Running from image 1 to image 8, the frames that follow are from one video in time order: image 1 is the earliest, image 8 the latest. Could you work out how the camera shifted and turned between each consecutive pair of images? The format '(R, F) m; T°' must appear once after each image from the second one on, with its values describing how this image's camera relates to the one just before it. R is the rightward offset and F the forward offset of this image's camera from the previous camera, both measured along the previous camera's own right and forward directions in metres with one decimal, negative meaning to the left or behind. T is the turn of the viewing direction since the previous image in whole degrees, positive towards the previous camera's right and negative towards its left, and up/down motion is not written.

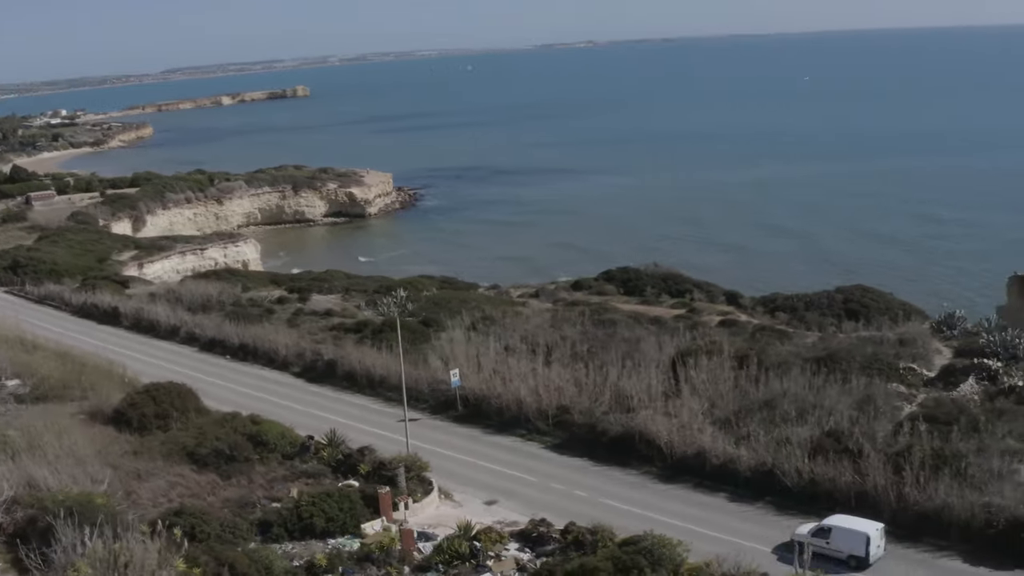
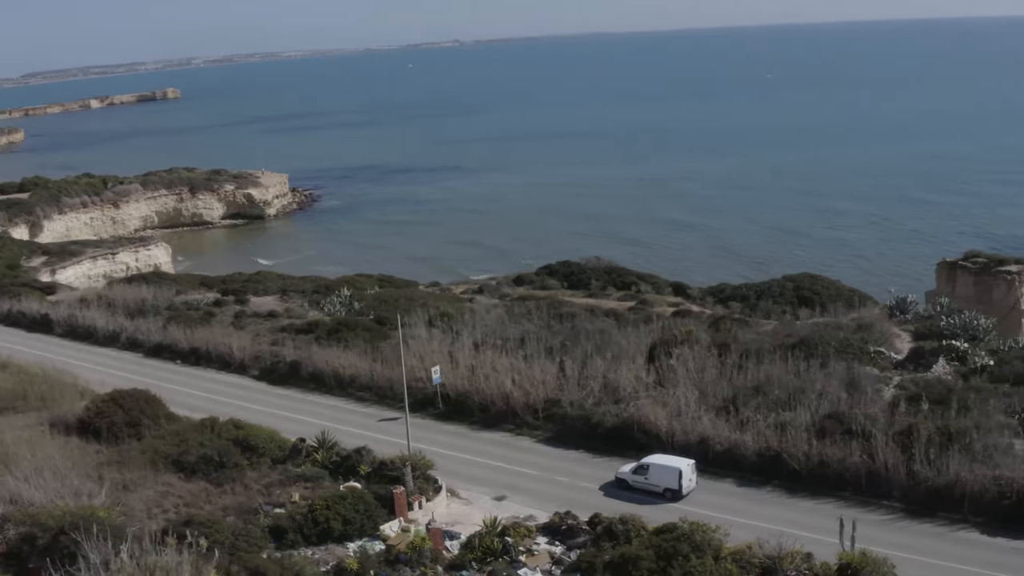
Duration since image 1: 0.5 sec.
(-2.4, +0.3) m; +7°
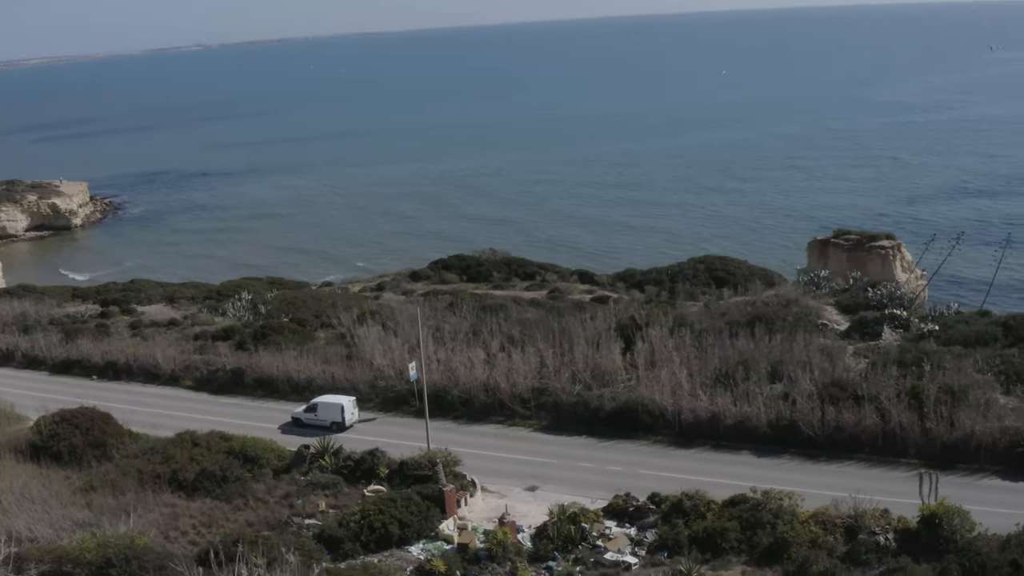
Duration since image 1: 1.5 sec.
(-4.7, +0.7) m; +13°
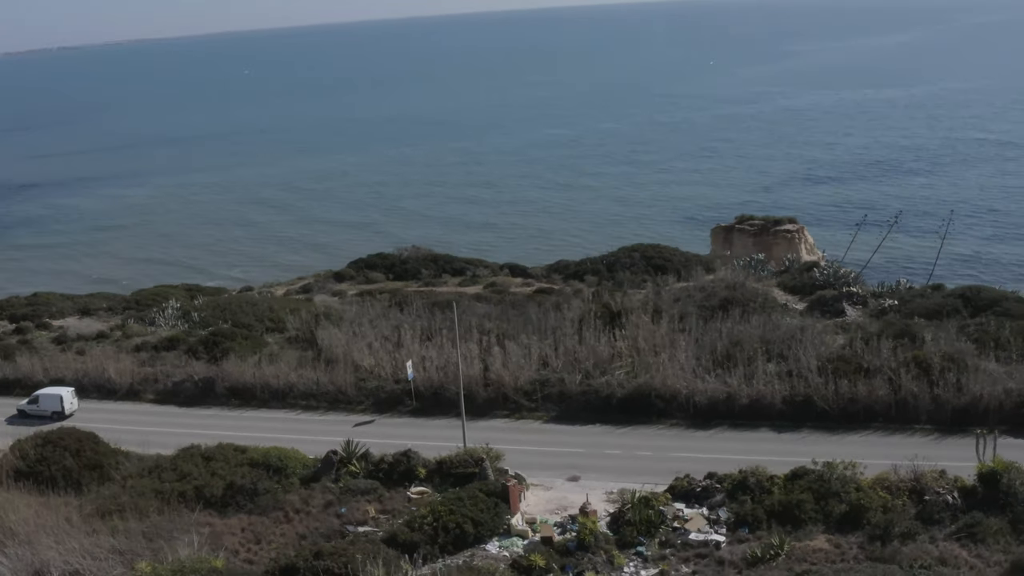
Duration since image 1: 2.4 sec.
(-4.0, +0.6) m; +10°
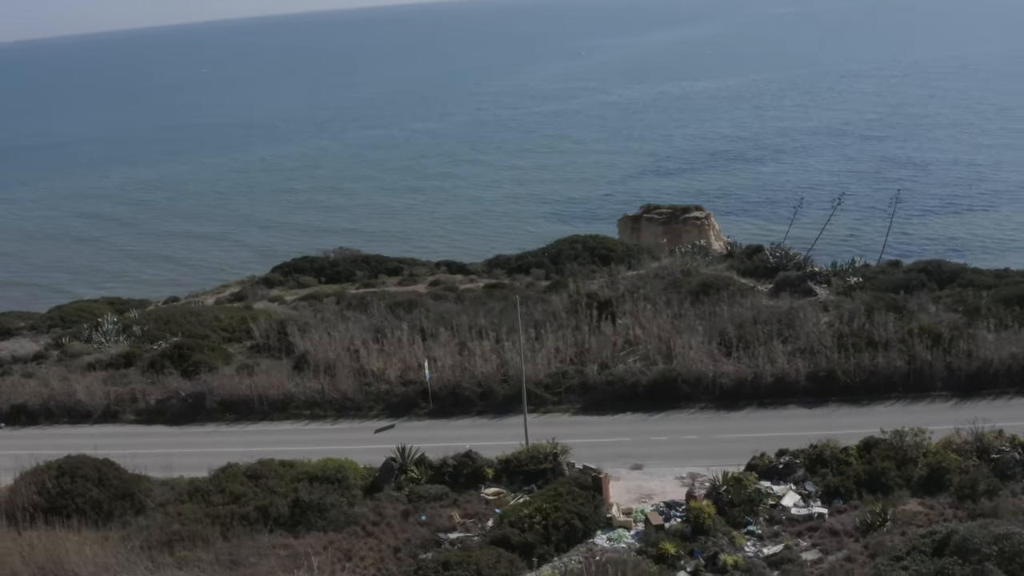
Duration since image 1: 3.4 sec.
(-4.5, +0.8) m; +11°
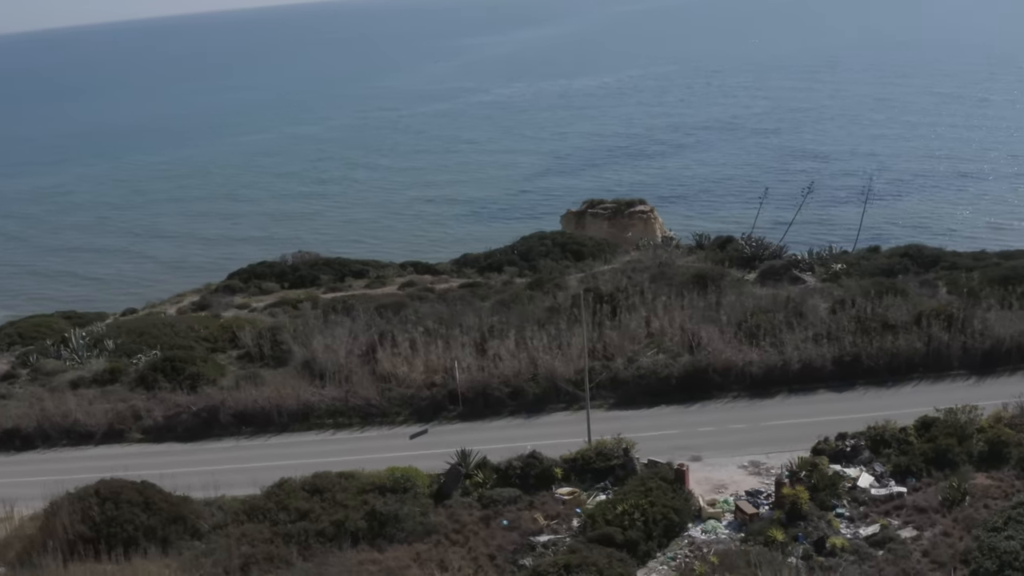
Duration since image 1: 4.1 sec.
(-3.4, +0.6) m; +8°
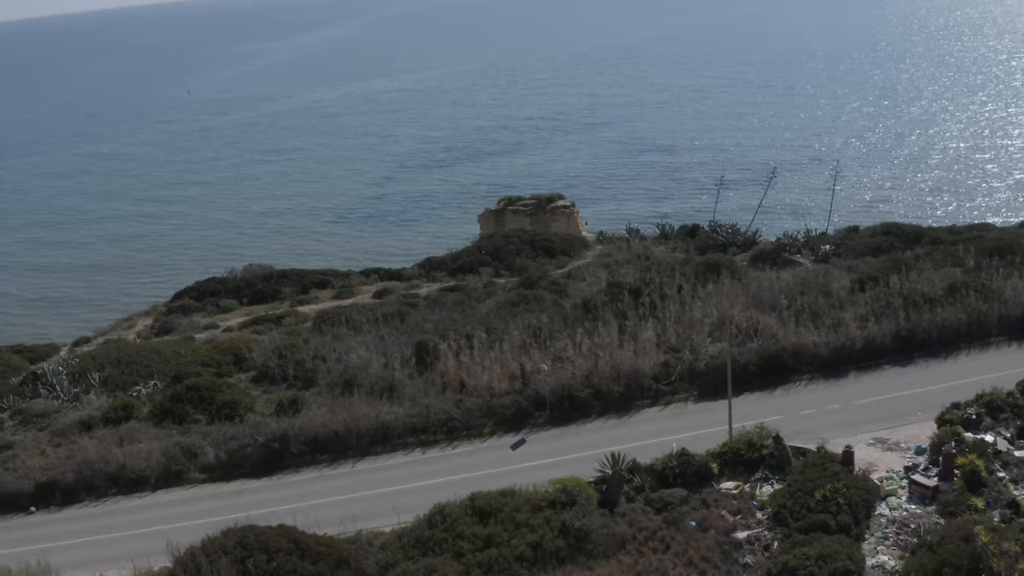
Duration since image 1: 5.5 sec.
(-6.0, +1.7) m; +13°
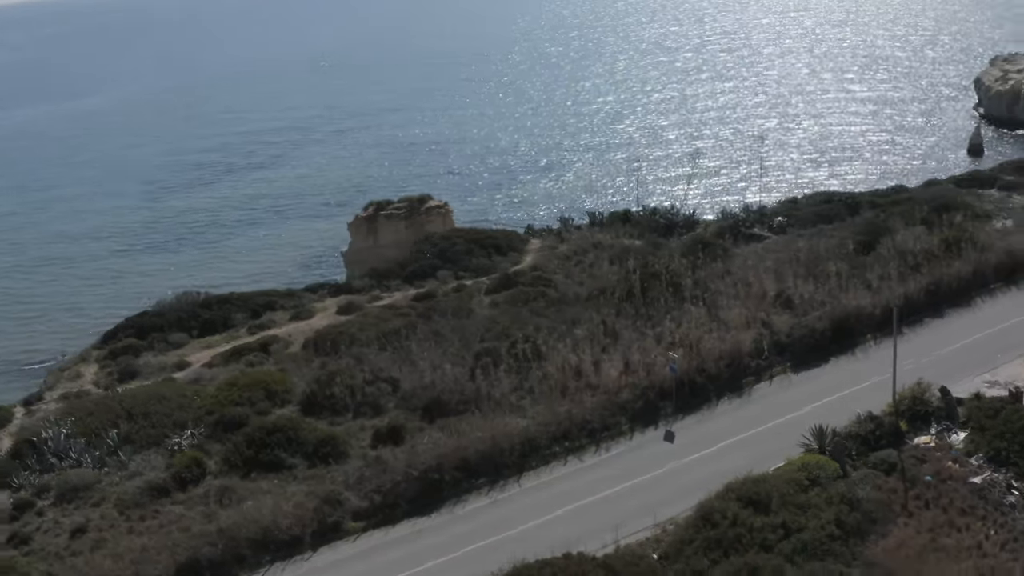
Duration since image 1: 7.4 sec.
(-8.0, +2.6) m; +19°
